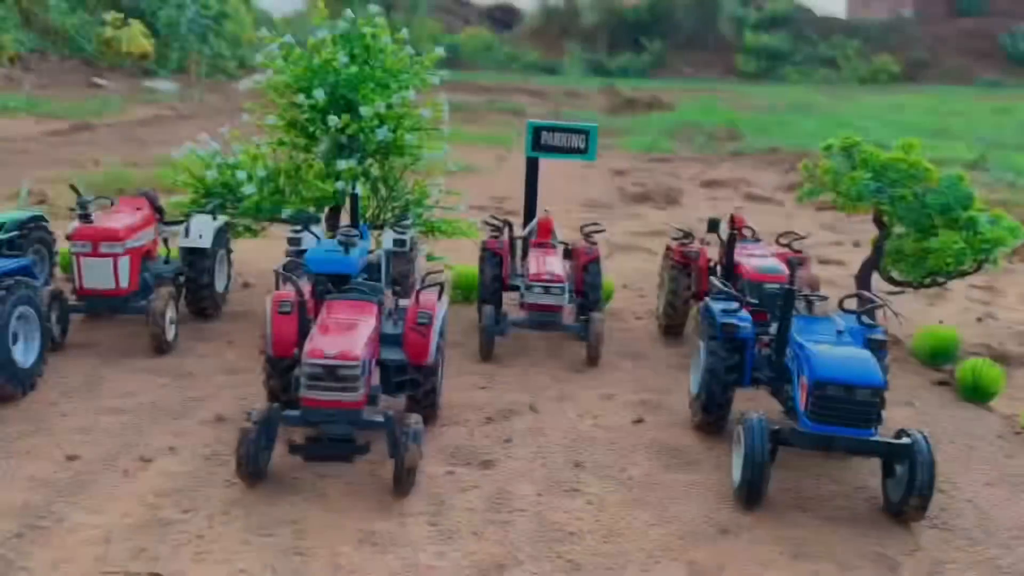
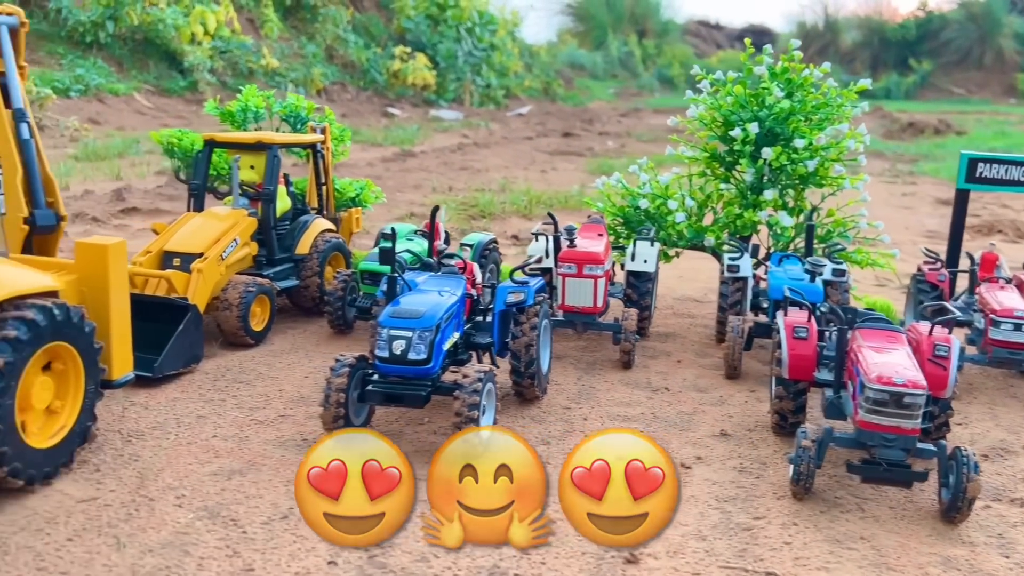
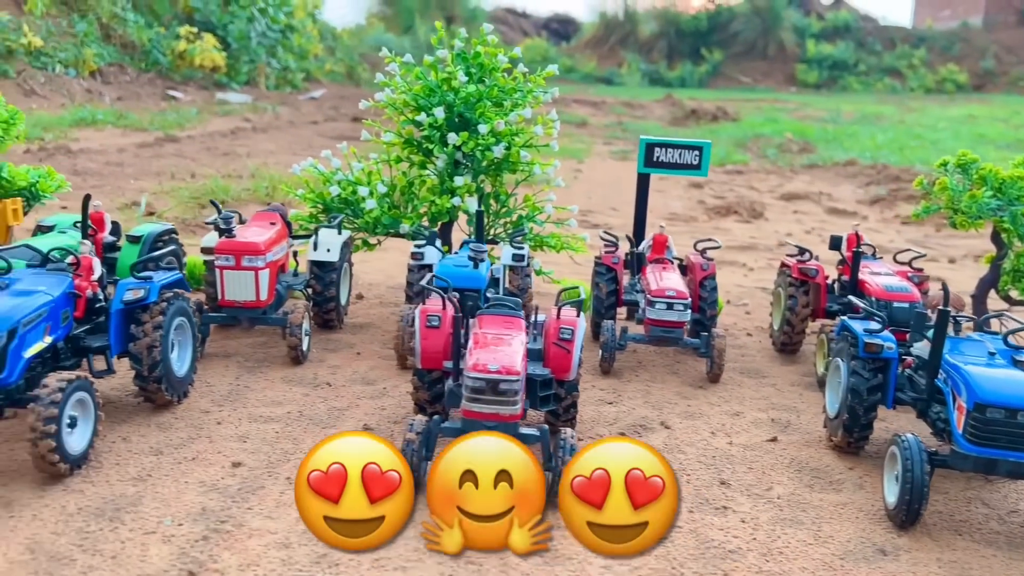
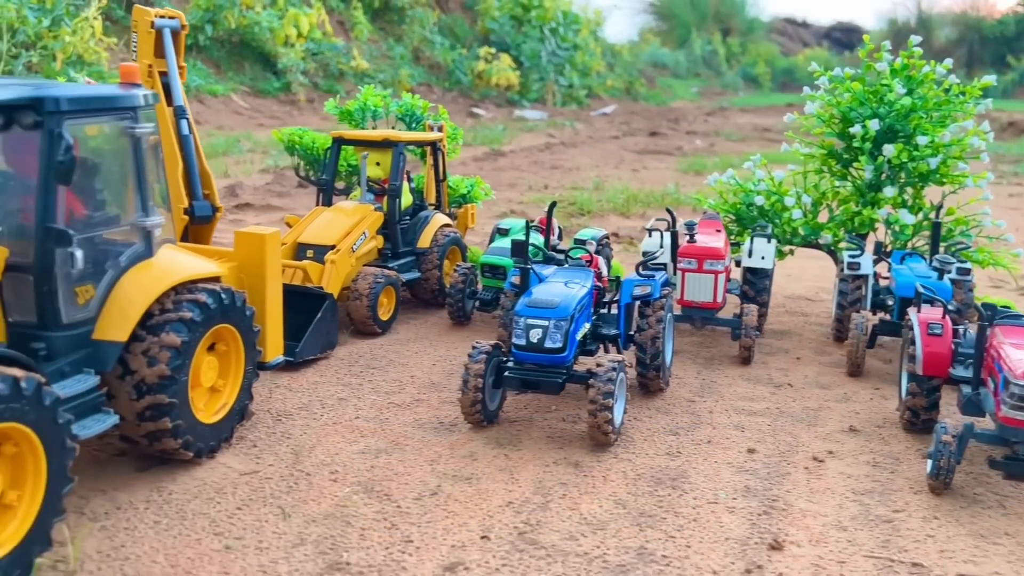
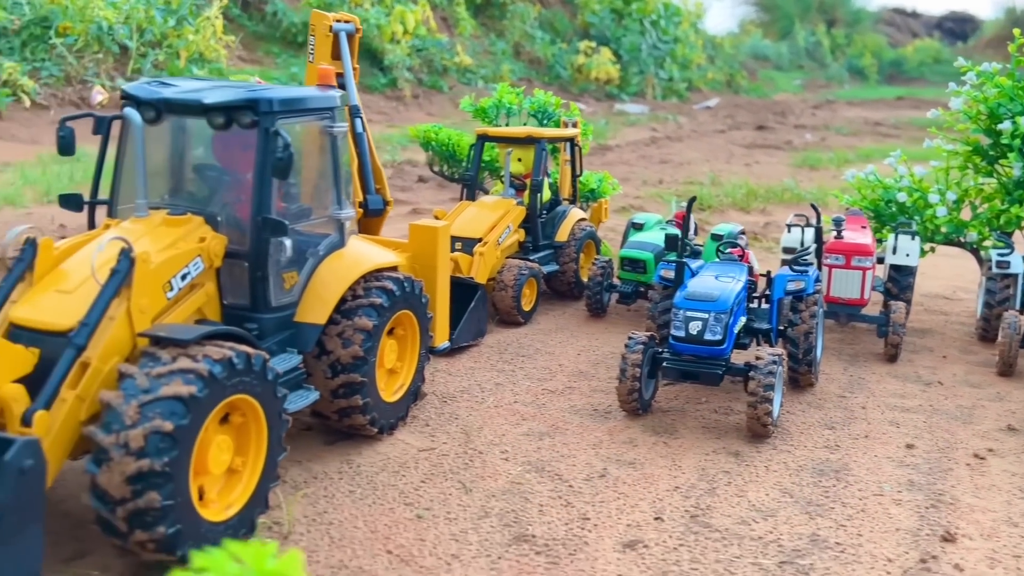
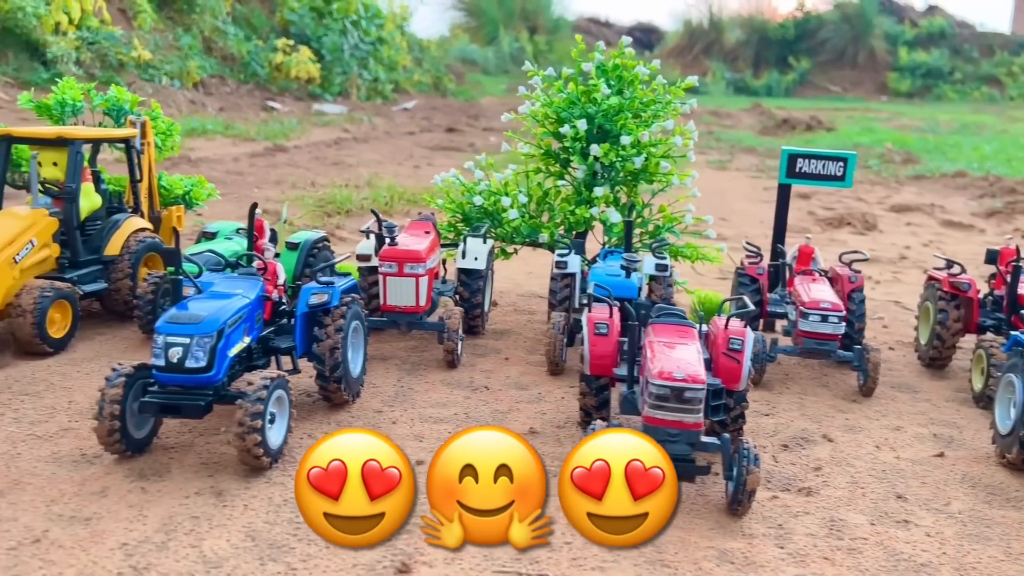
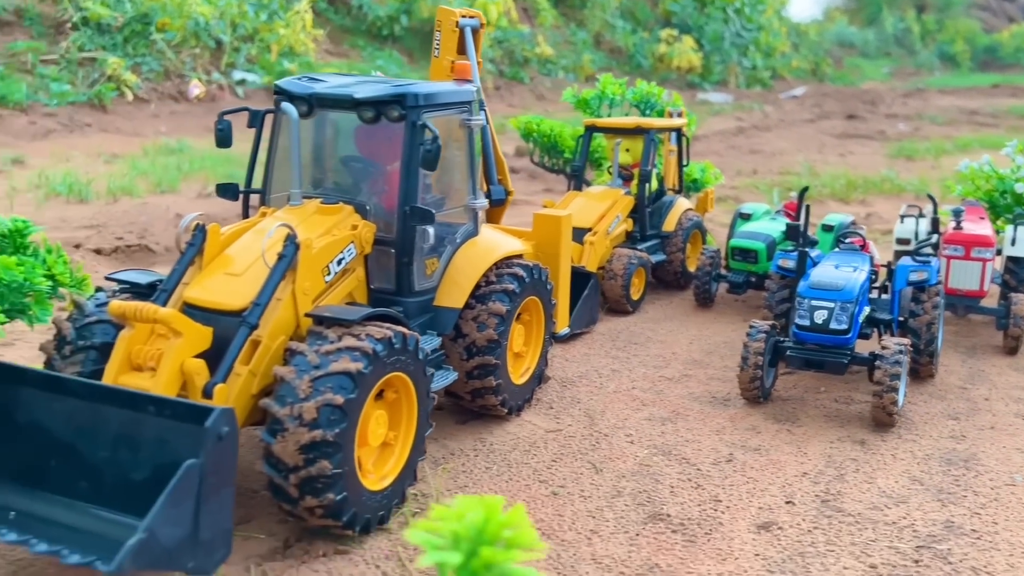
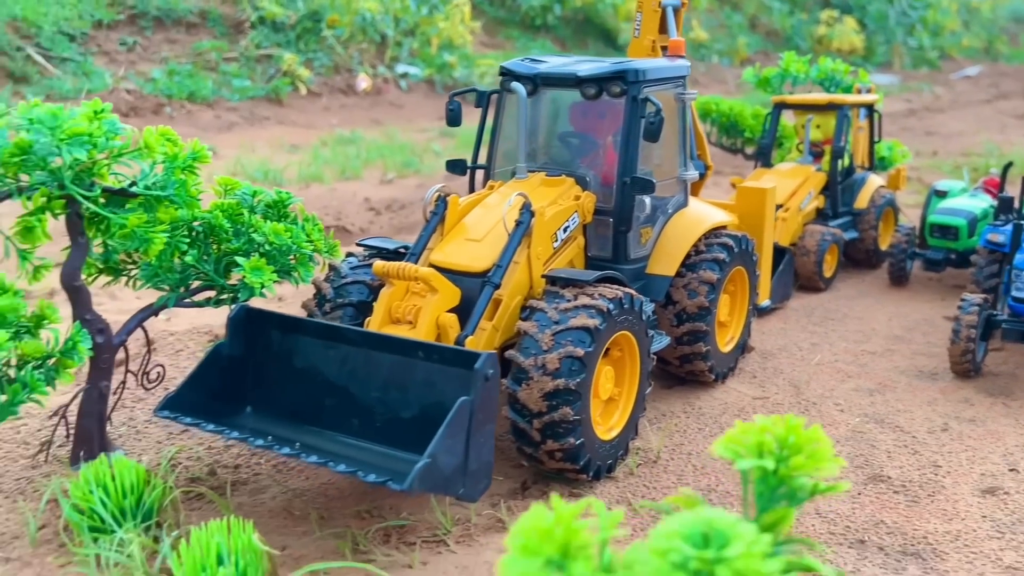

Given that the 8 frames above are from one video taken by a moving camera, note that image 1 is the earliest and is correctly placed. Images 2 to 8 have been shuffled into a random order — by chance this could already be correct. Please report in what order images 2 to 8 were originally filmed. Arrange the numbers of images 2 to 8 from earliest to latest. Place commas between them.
3, 6, 2, 4, 5, 7, 8
